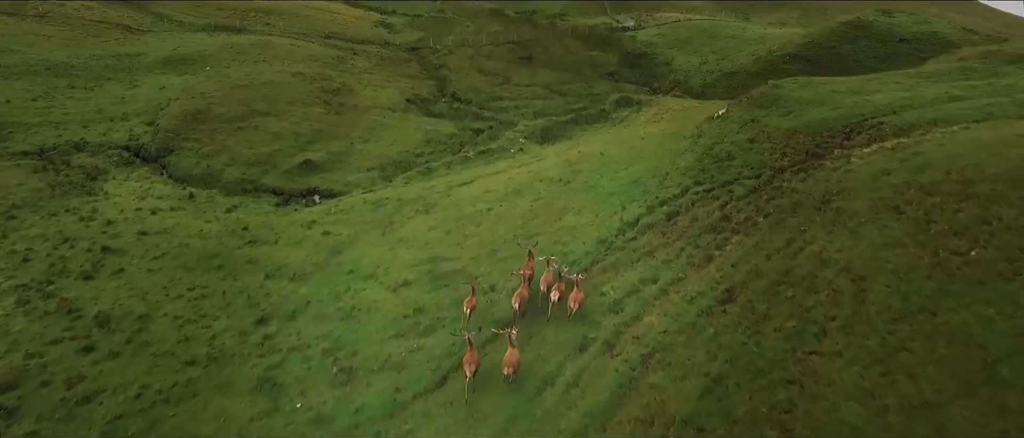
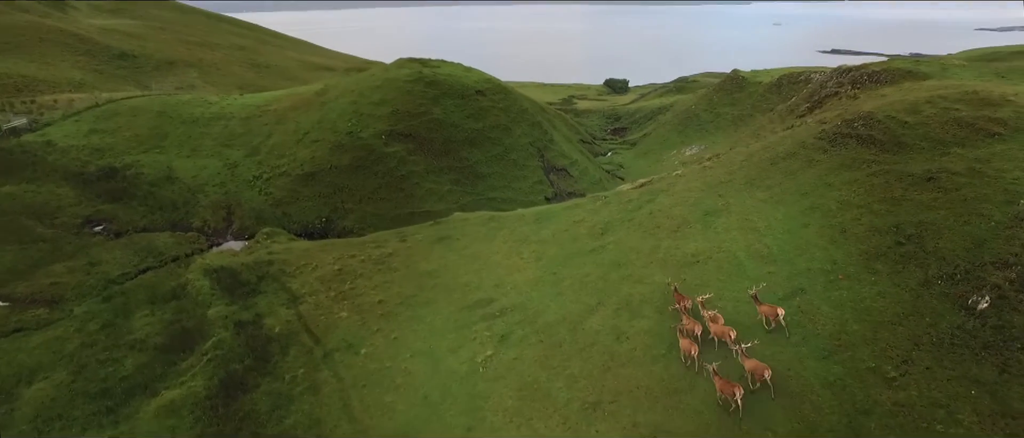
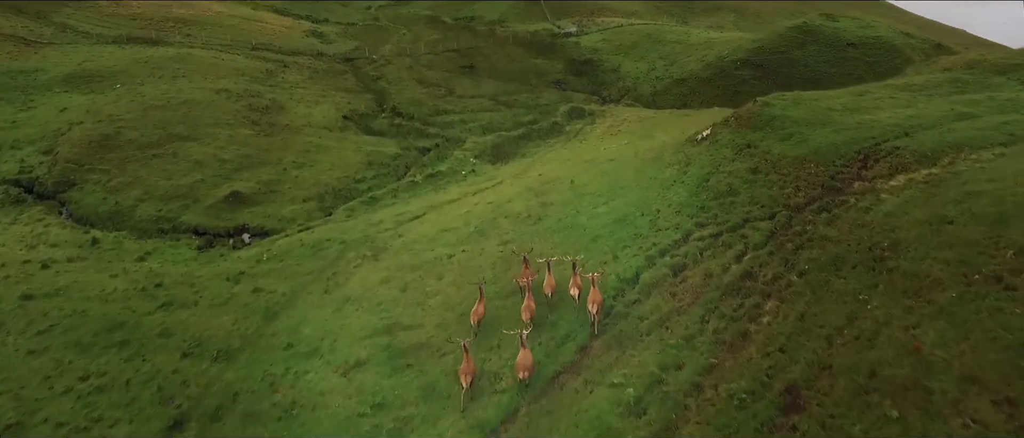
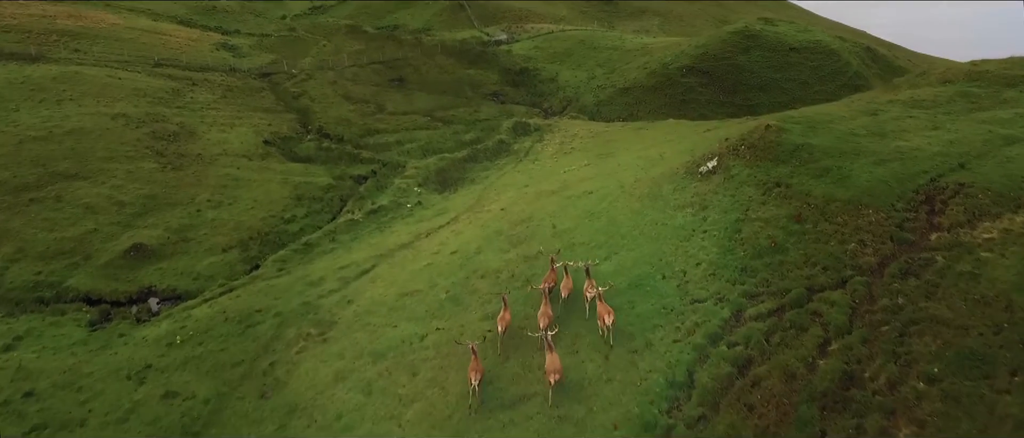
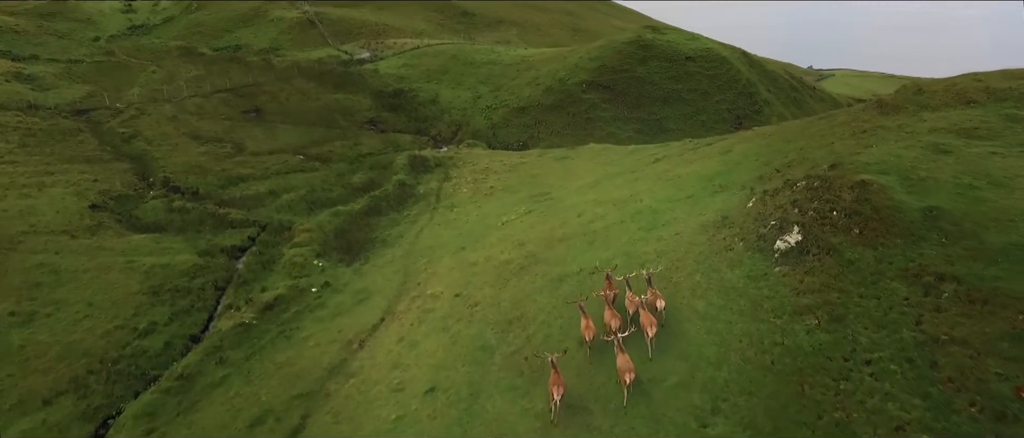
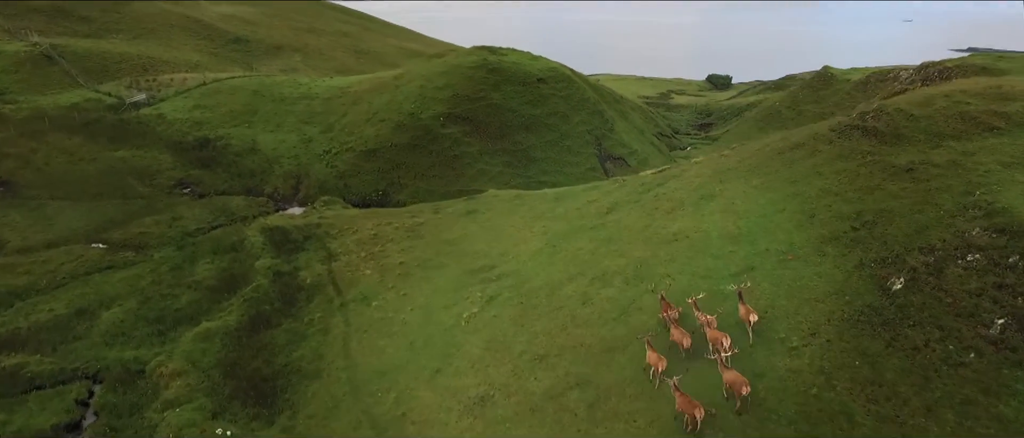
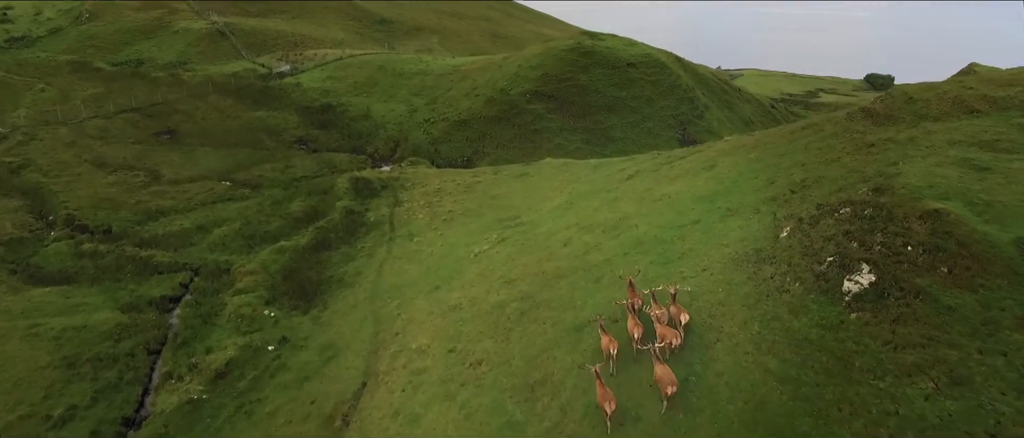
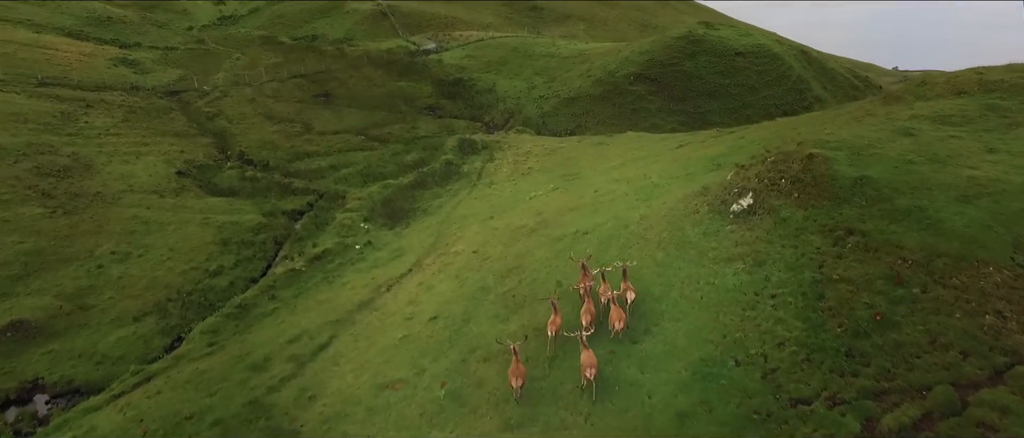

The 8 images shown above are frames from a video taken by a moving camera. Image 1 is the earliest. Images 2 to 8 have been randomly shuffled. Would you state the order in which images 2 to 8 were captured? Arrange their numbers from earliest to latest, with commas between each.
3, 4, 8, 5, 7, 6, 2
